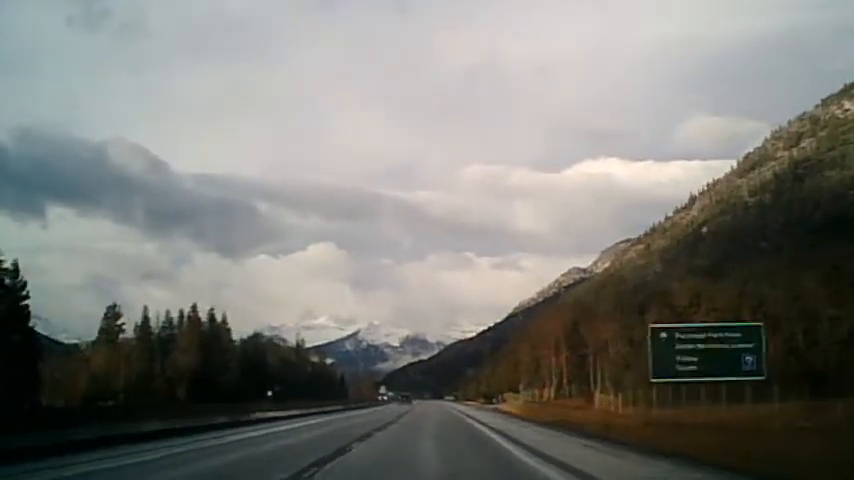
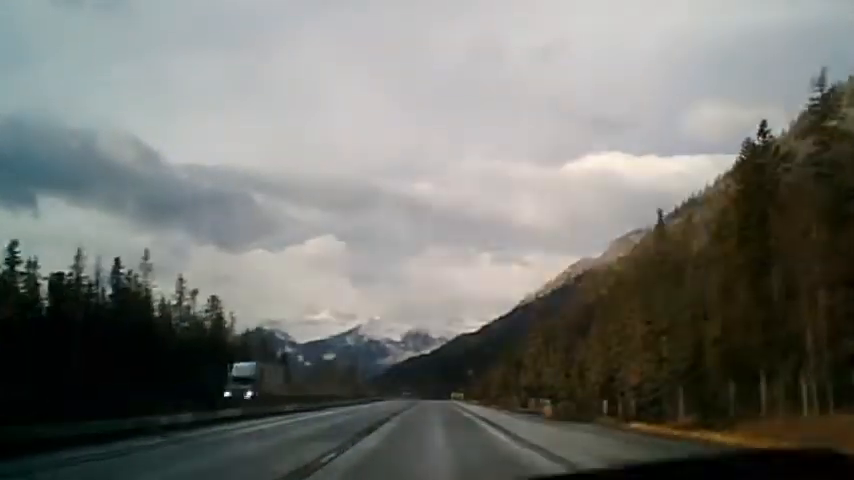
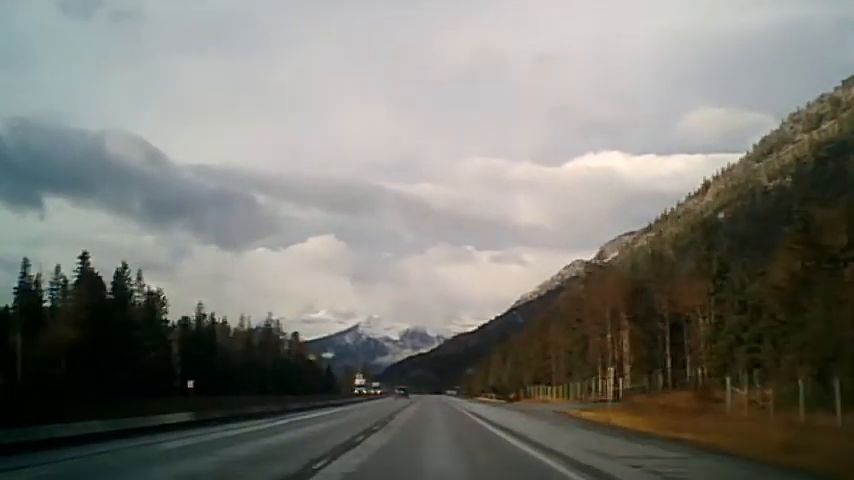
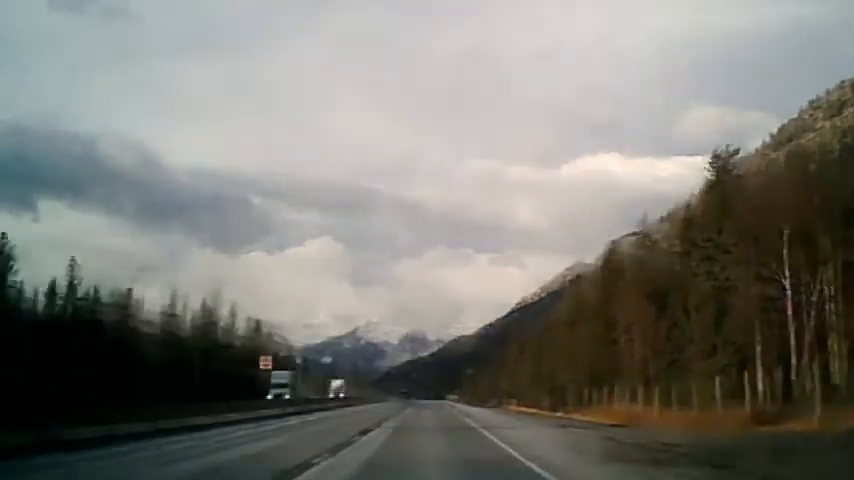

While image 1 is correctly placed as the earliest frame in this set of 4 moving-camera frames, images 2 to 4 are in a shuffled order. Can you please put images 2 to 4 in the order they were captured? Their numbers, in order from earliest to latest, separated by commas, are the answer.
3, 4, 2
